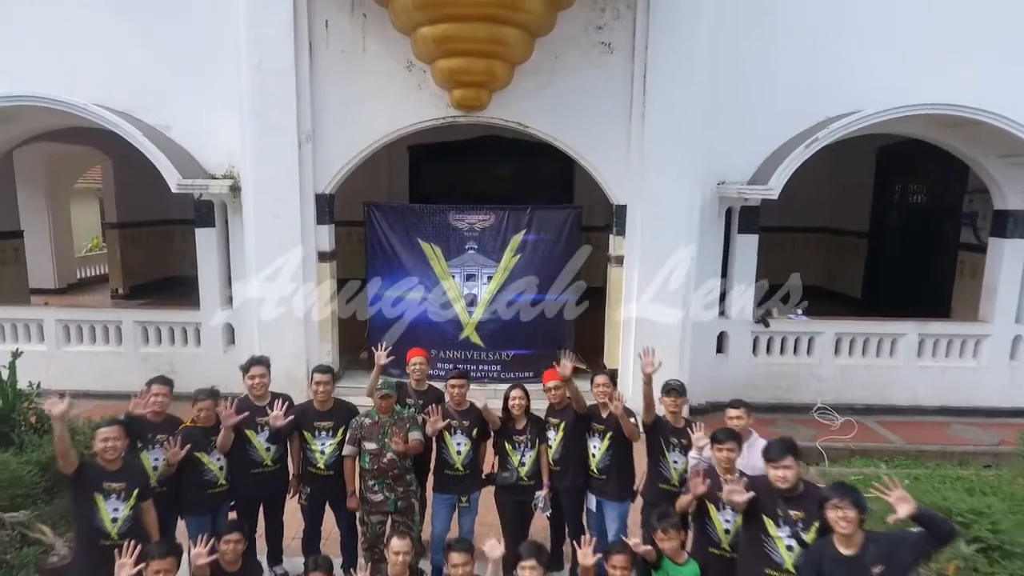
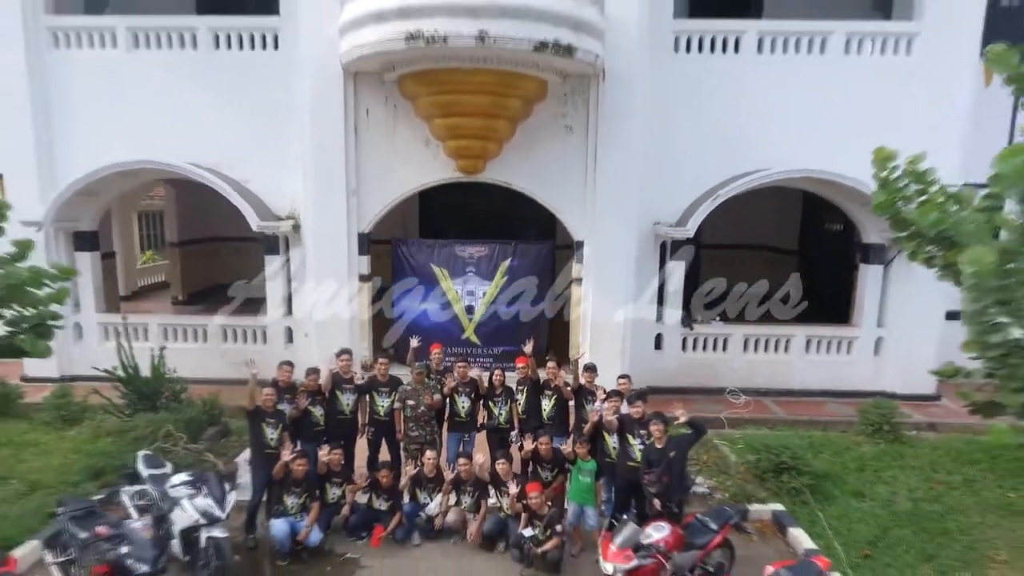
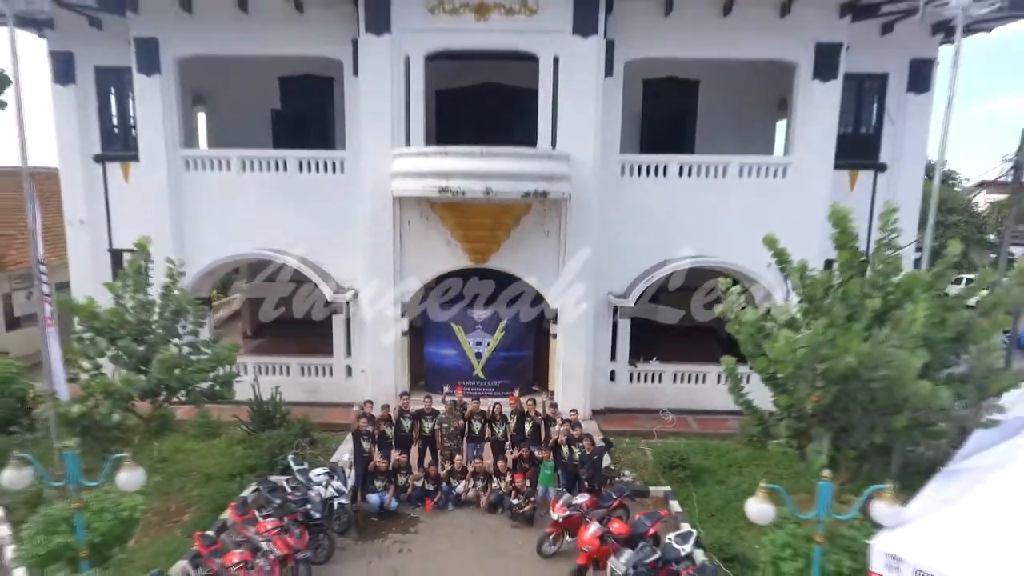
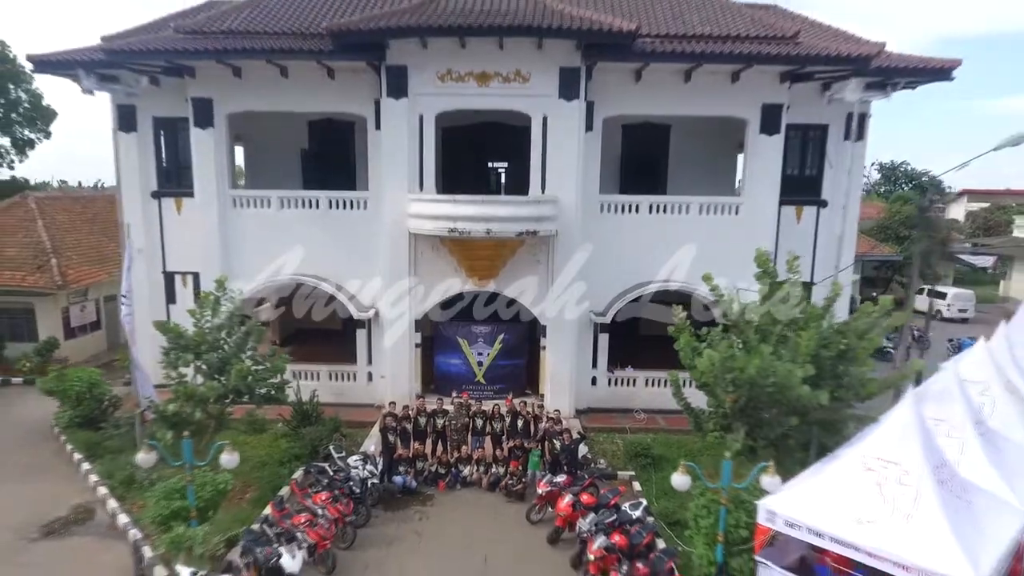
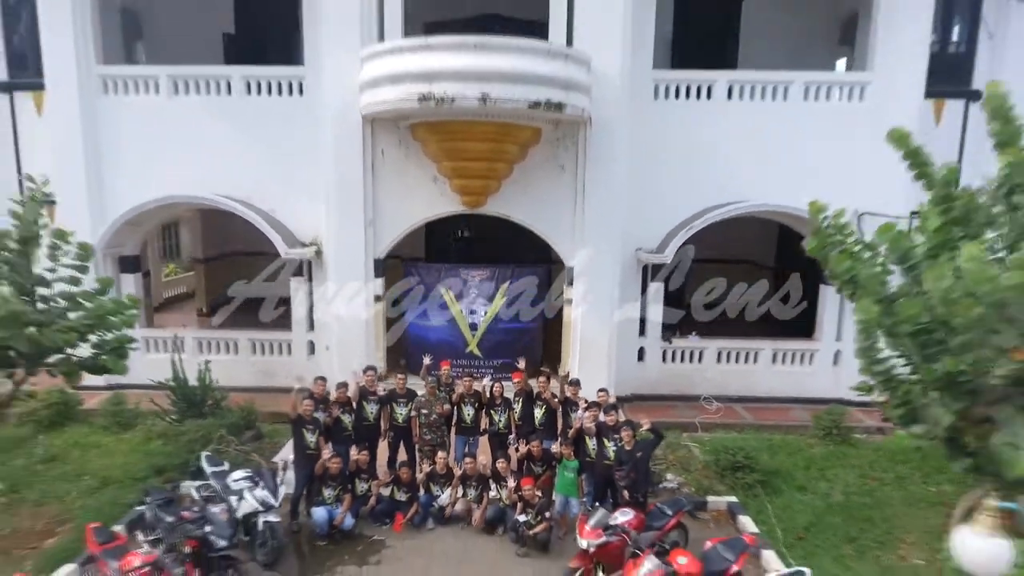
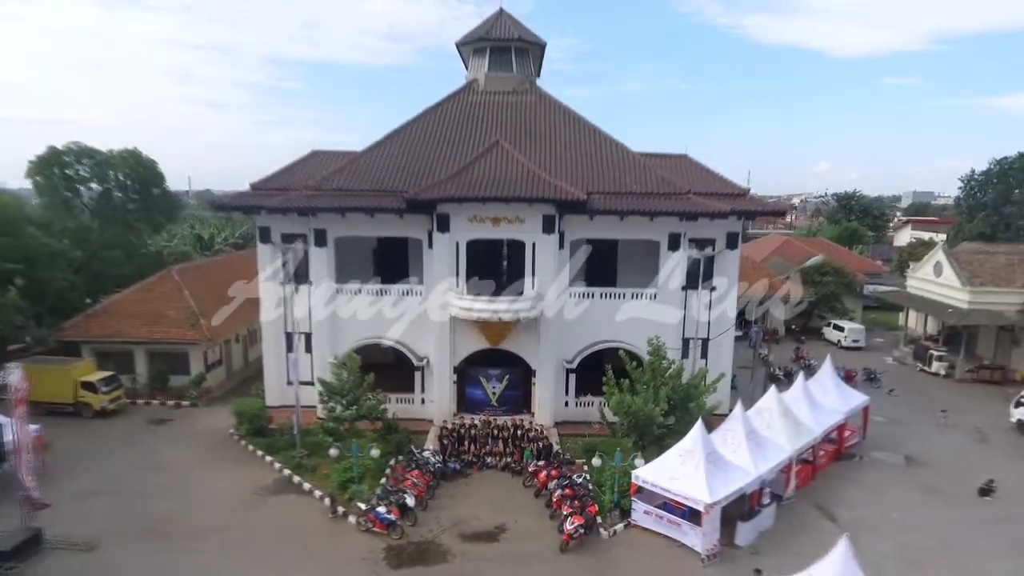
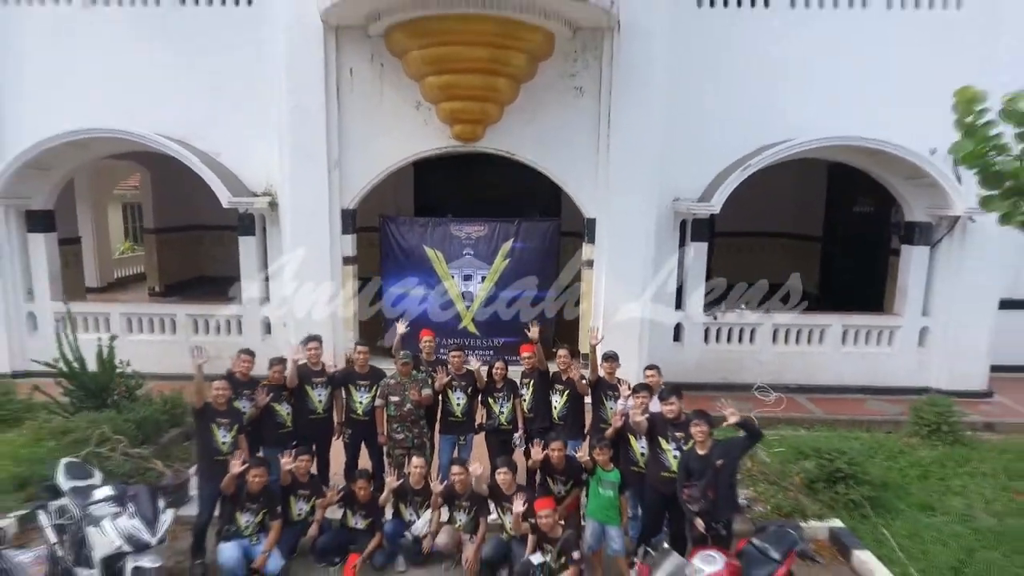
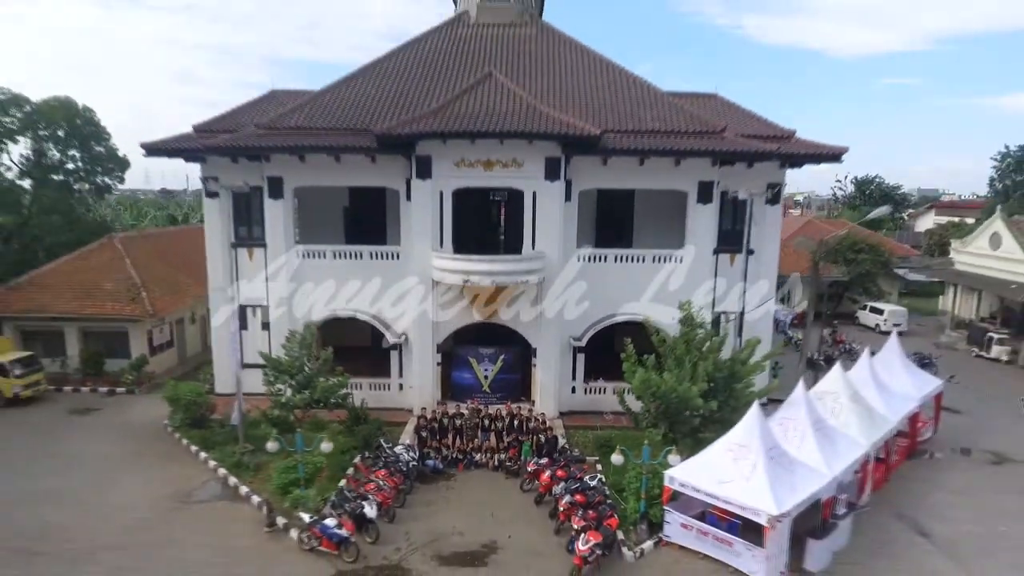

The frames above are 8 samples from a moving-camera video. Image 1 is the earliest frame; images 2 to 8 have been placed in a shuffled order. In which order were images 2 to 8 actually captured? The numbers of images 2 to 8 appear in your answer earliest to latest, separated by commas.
7, 2, 5, 3, 4, 8, 6
